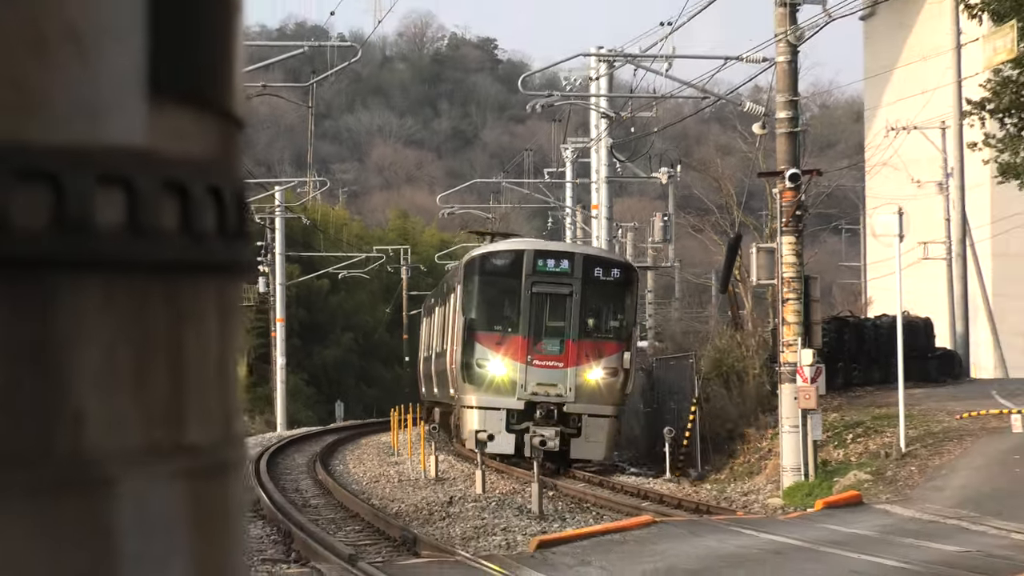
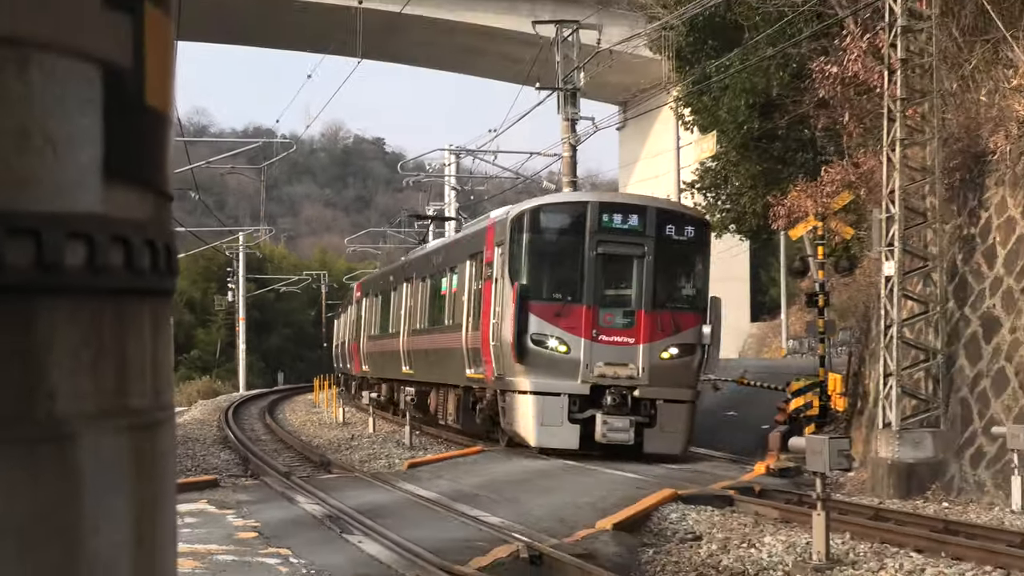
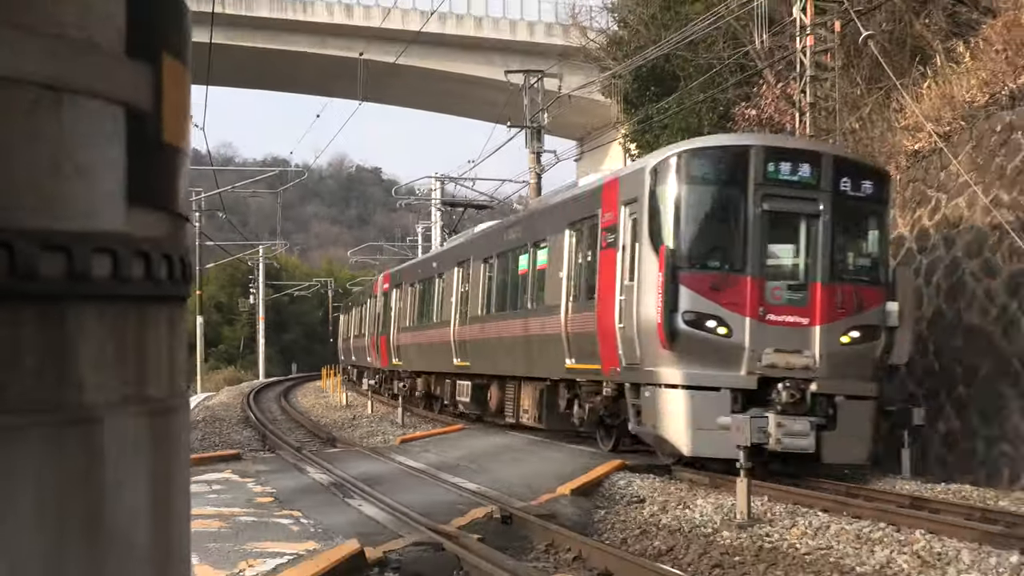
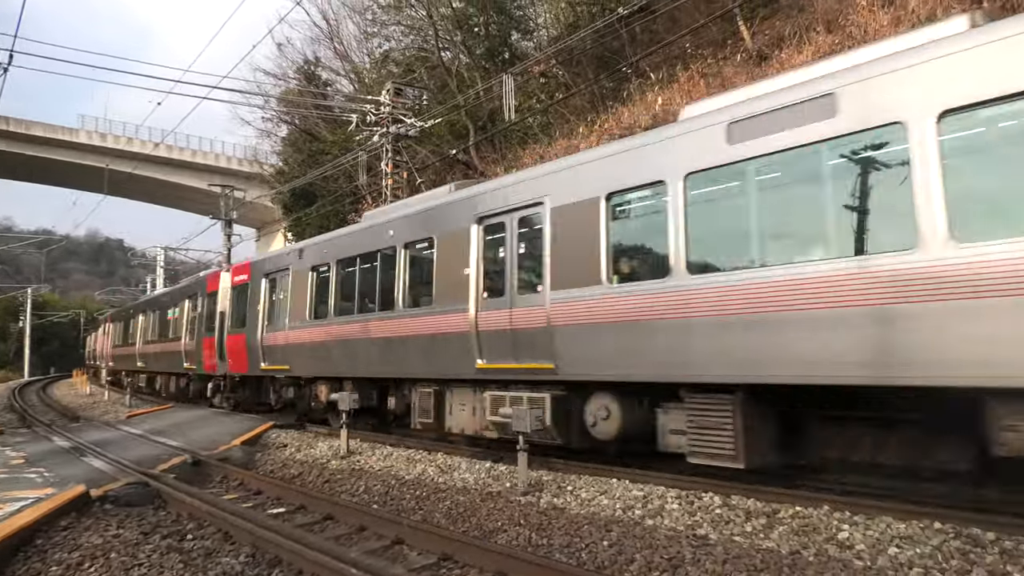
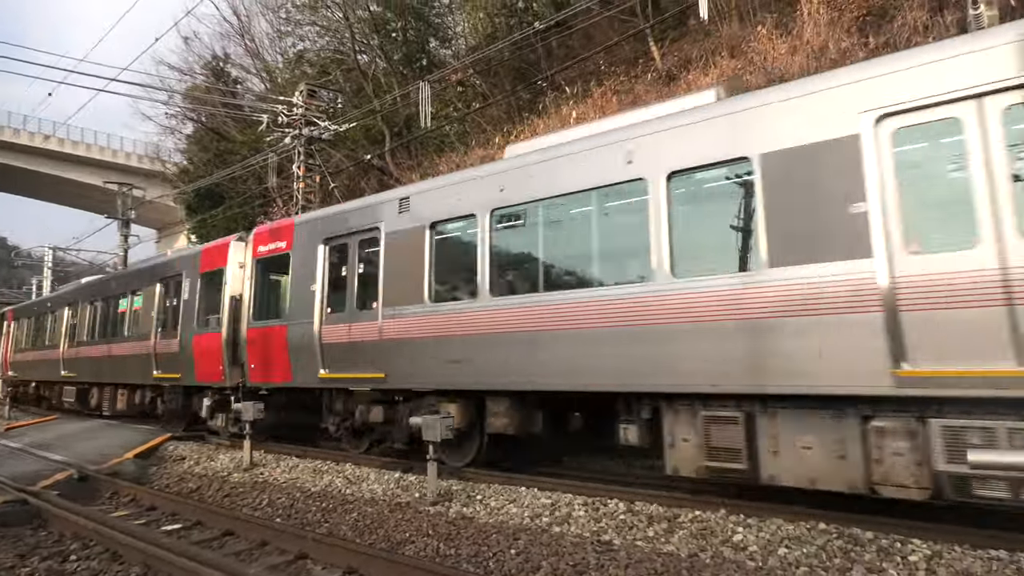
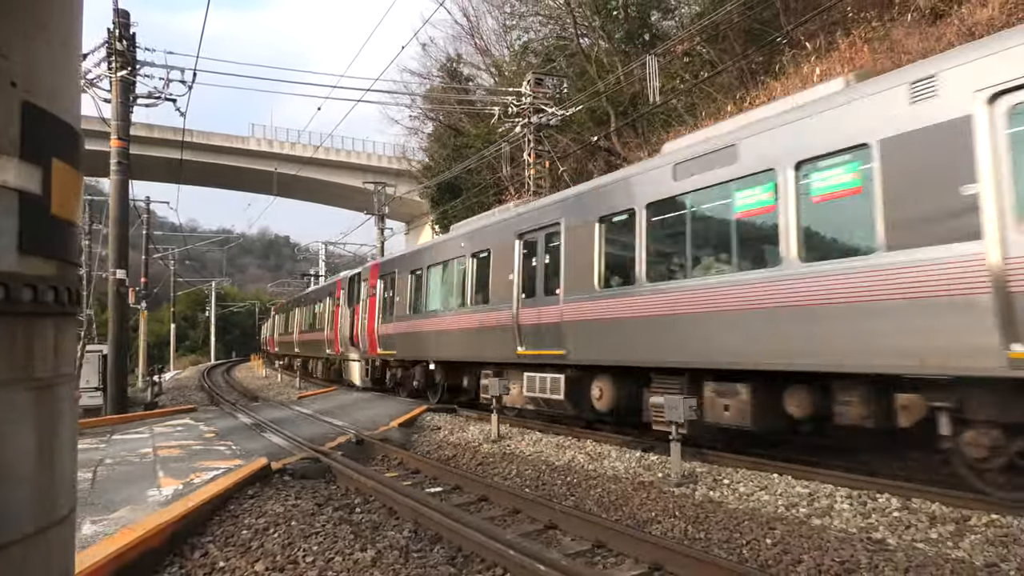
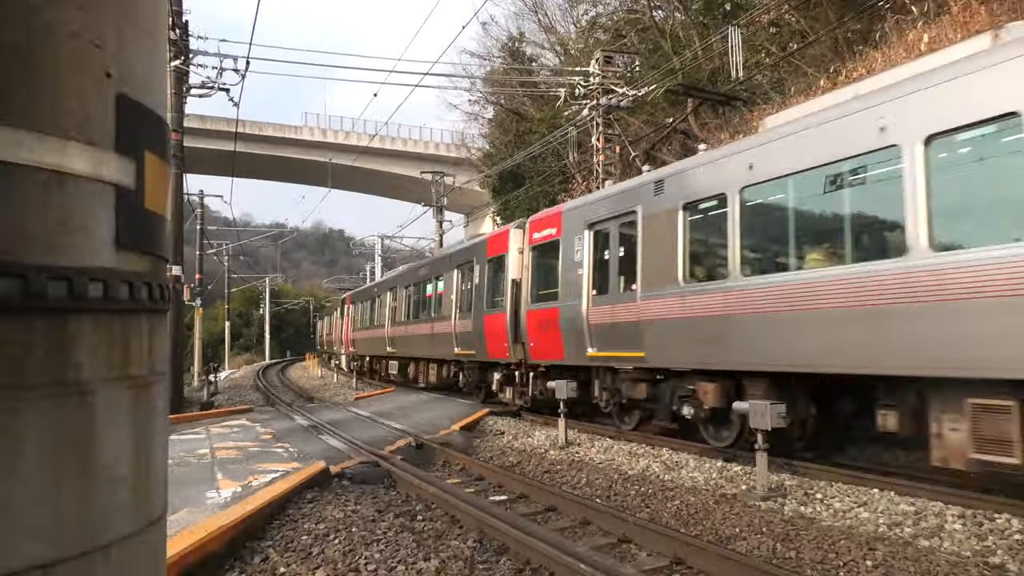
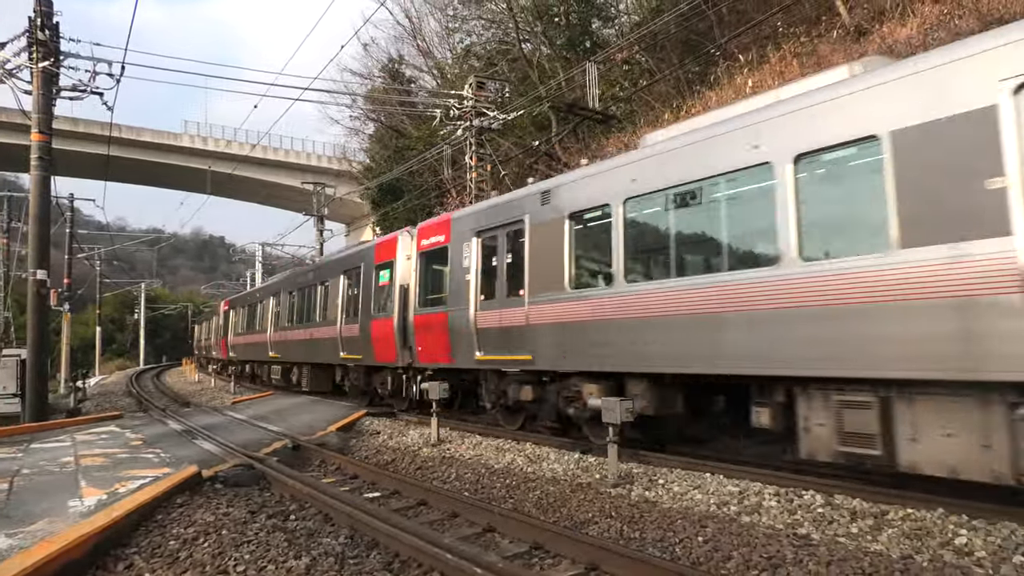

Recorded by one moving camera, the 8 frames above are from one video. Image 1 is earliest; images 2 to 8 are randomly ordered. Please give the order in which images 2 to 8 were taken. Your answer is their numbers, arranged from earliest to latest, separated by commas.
2, 3, 7, 6, 8, 4, 5
